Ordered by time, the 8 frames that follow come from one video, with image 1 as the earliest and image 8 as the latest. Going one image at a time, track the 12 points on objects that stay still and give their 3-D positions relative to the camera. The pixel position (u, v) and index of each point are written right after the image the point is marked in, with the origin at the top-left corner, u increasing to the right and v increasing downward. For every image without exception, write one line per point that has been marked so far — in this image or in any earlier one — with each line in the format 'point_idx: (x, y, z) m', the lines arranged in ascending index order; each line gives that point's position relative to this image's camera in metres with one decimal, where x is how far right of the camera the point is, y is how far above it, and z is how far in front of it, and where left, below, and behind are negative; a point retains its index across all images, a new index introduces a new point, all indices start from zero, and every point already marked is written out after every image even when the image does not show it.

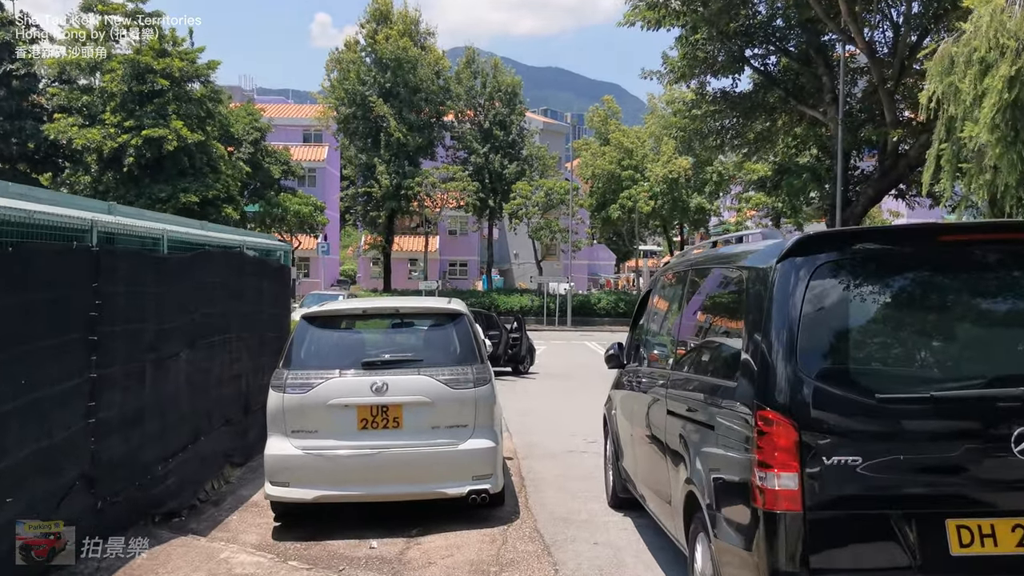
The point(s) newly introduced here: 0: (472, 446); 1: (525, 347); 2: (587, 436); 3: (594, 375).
0: (-0.3, -1.1, +6.0) m
1: (+0.3, -1.4, +19.9) m
2: (+0.9, -1.7, +10.1) m
3: (+1.9, -2.0, +19.5) m
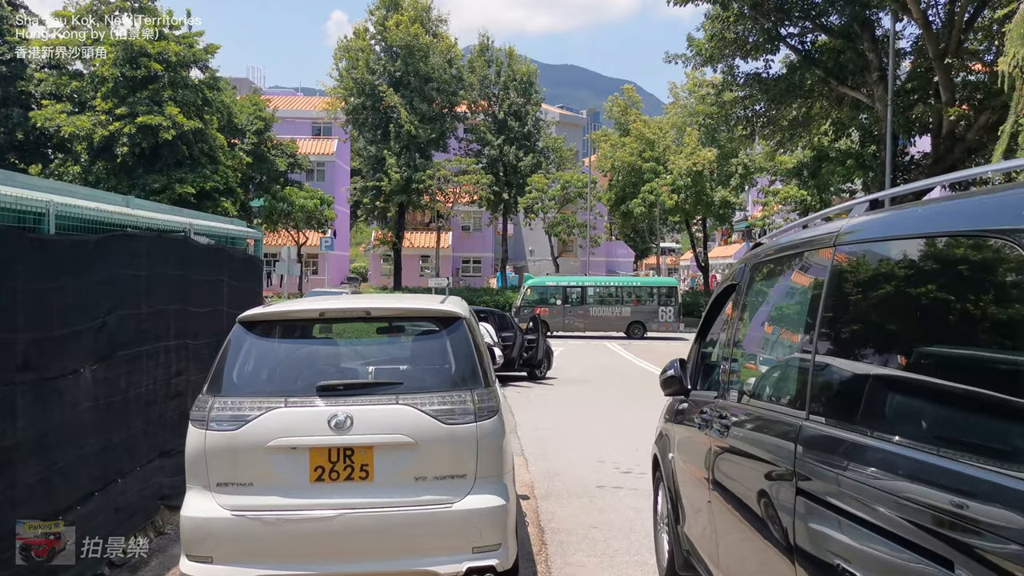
0: (-0.2, -1.1, +4.2) m
1: (+0.6, -1.3, +18.2) m
2: (+1.0, -1.7, +8.3) m
3: (+2.2, -1.9, +17.7) m
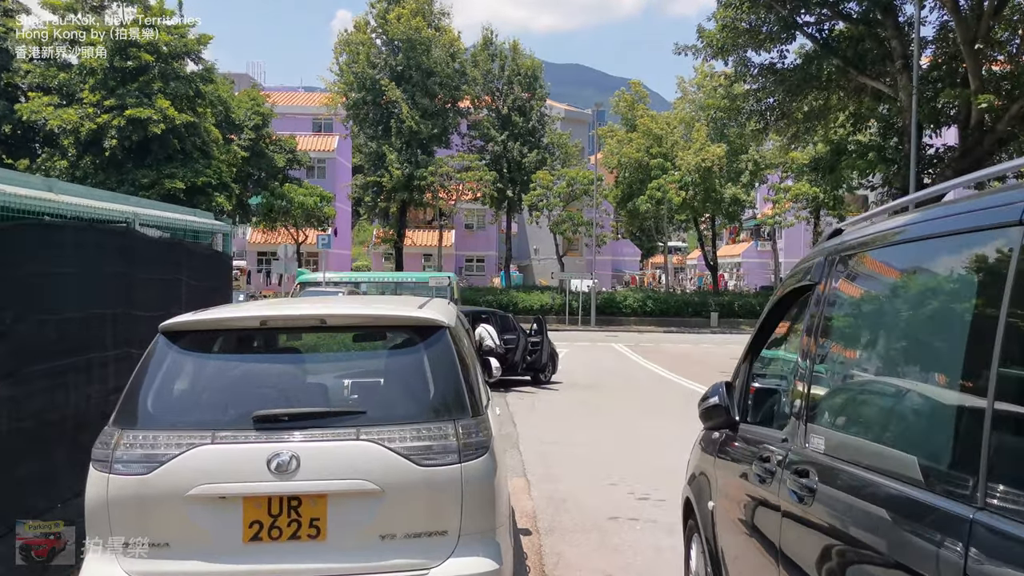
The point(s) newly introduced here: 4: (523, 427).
0: (-0.2, -1.1, +3.3) m
1: (+0.7, -1.3, +17.2) m
2: (+1.0, -1.7, +7.3) m
3: (+2.2, -1.9, +16.7) m
4: (+0.1, -1.8, +11.2) m
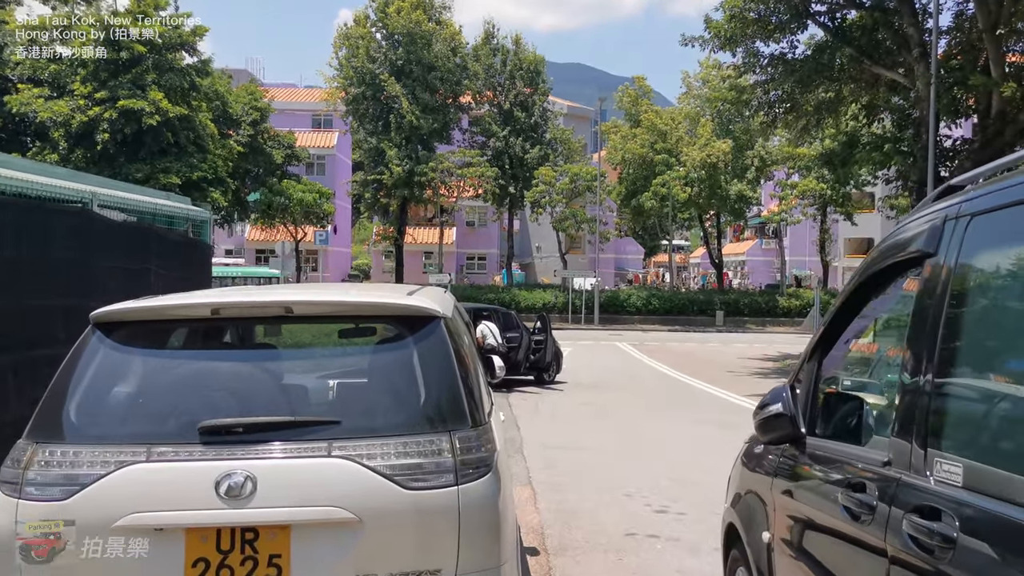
0: (-0.2, -1.0, +2.6) m
1: (+0.8, -1.2, +16.5) m
2: (+1.1, -1.6, +6.7) m
3: (+2.3, -1.9, +16.1) m
4: (+0.2, -1.7, +10.5) m
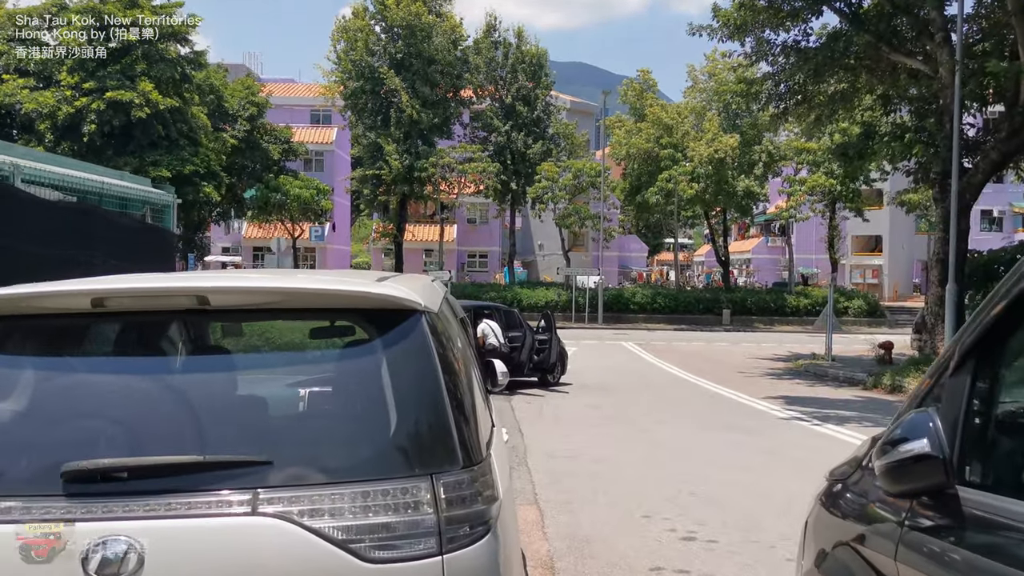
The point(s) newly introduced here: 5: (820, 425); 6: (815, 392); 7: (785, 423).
0: (-0.2, -1.0, +1.8) m
1: (+0.8, -1.2, +15.7) m
2: (+1.1, -1.6, +5.9) m
3: (+2.3, -1.8, +15.2) m
4: (+0.2, -1.7, +9.7) m
5: (+4.1, -1.8, +11.5) m
6: (+5.8, -2.0, +16.7) m
7: (+3.6, -1.8, +11.4) m
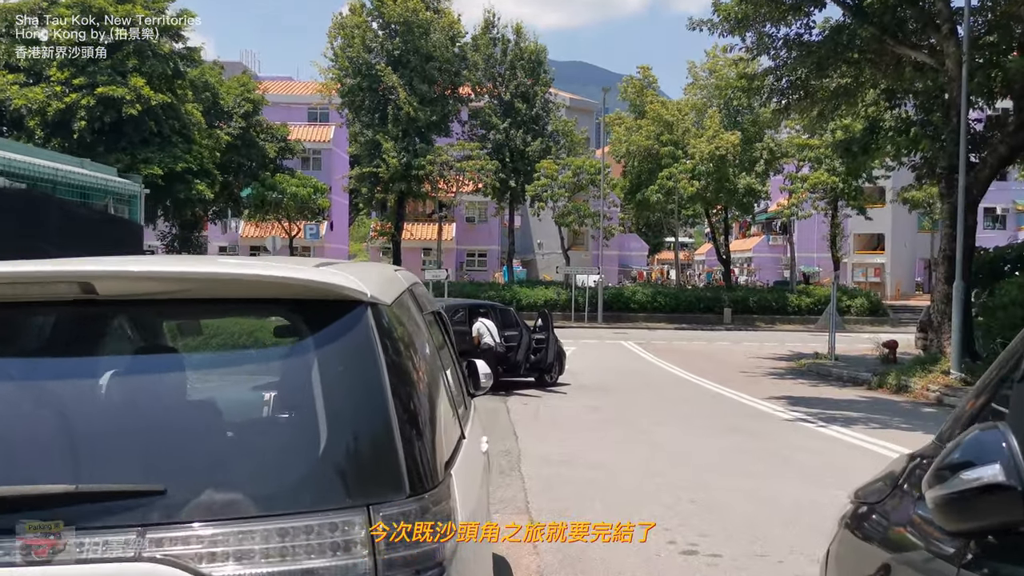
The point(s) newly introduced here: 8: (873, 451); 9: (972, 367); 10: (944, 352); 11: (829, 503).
0: (-0.2, -0.9, +1.4) m
1: (+0.7, -1.1, +15.3) m
2: (+1.0, -1.6, +5.5) m
3: (+2.3, -1.8, +14.9) m
4: (+0.1, -1.6, +9.3) m
5: (+4.0, -1.8, +11.2) m
6: (+5.8, -2.0, +16.3) m
7: (+3.5, -1.7, +11.0) m
8: (+3.7, -1.7, +8.8) m
9: (+8.5, -1.5, +16.1) m
10: (+8.7, -1.3, +17.4) m
11: (+2.4, -1.6, +6.5) m
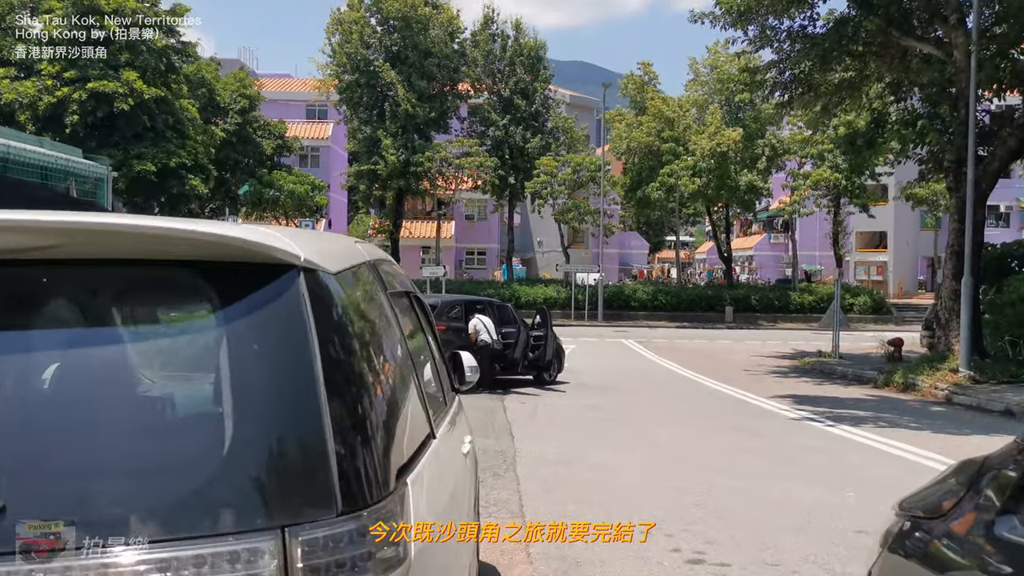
0: (-0.3, -0.9, +1.1) m
1: (+0.7, -1.1, +14.9) m
2: (+1.0, -1.5, +5.1) m
3: (+2.2, -1.7, +14.5) m
4: (+0.1, -1.6, +8.9) m
5: (+4.0, -1.7, +10.8) m
6: (+5.7, -1.9, +16.0) m
7: (+3.5, -1.7, +10.6) m
8: (+3.6, -1.6, +8.4) m
9: (+8.5, -1.4, +15.7) m
10: (+8.6, -1.2, +17.0) m
11: (+2.3, -1.5, +6.1) m
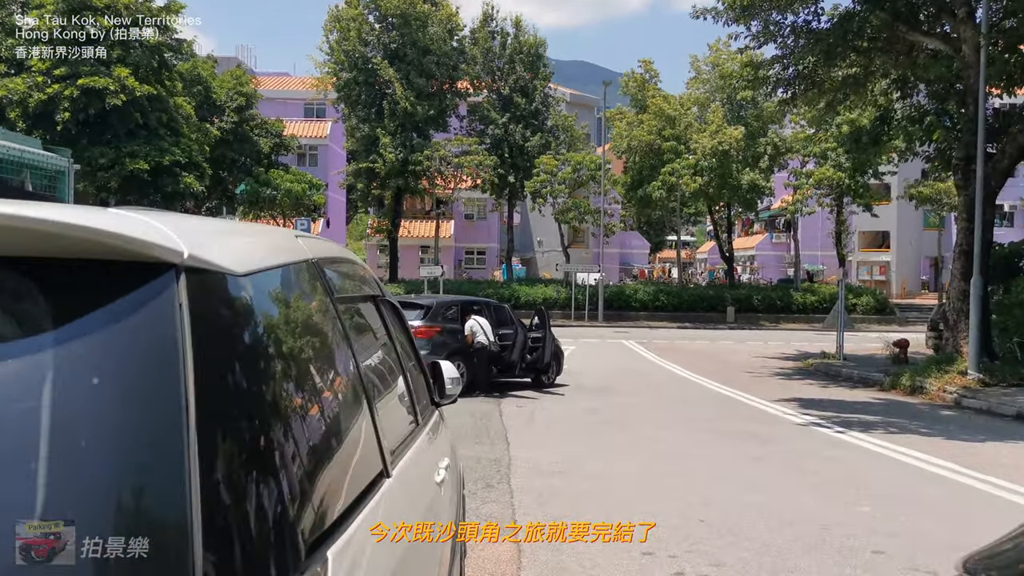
0: (-0.3, -0.9, +0.7) m
1: (+0.7, -1.1, +14.6) m
2: (+0.9, -1.5, +4.7) m
3: (+2.2, -1.7, +14.1) m
4: (+0.1, -1.6, +8.6) m
5: (+3.9, -1.7, +10.4) m
6: (+5.7, -1.9, +15.6) m
7: (+3.4, -1.7, +10.3) m
8: (+3.6, -1.6, +8.1) m
9: (+8.5, -1.4, +15.4) m
10: (+8.6, -1.2, +16.7) m
11: (+2.3, -1.5, +5.7) m
